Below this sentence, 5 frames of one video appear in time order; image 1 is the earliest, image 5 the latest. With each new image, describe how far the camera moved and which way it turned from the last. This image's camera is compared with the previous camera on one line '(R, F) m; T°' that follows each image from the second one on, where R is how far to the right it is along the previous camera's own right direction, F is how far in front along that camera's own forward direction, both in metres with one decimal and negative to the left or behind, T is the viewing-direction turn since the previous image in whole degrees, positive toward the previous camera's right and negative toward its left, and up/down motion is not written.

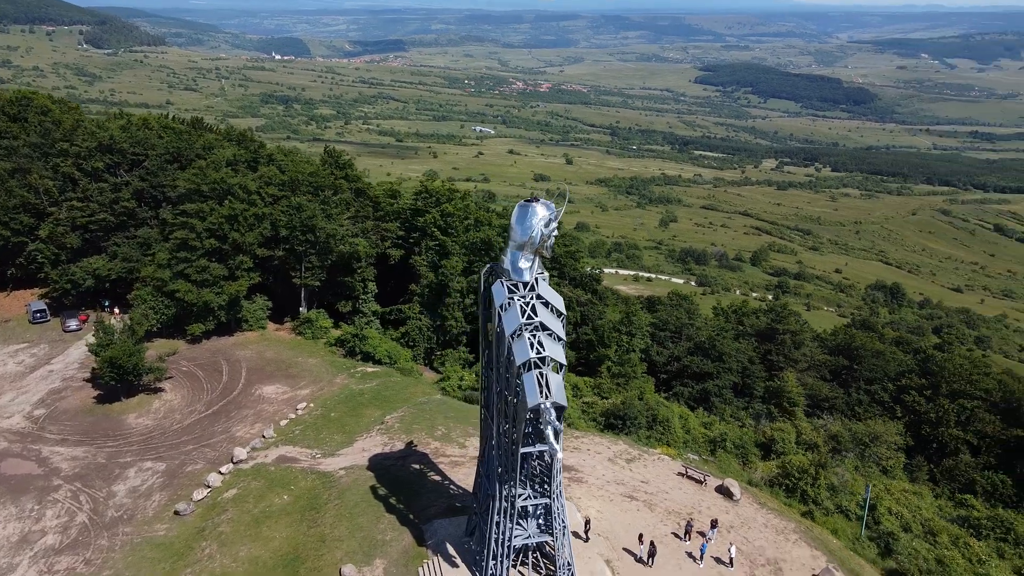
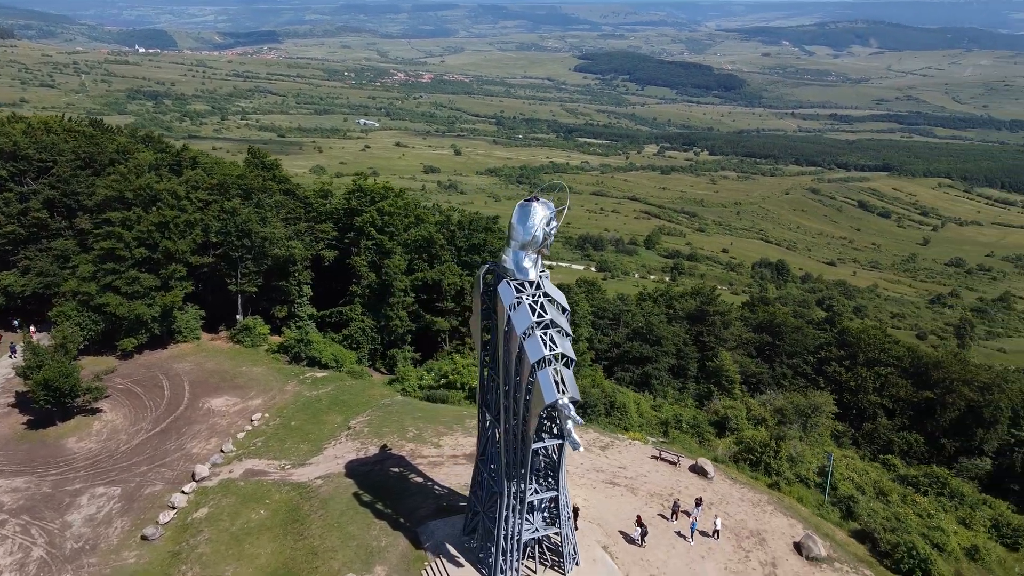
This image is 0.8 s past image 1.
(-2.5, 0.0) m; +8°
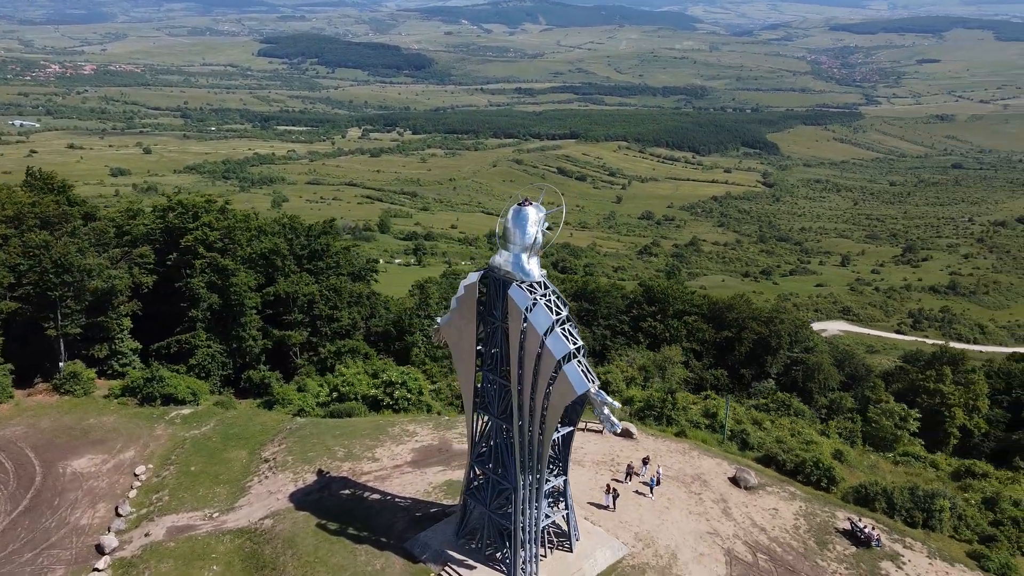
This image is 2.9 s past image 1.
(-6.3, +0.5) m; +20°
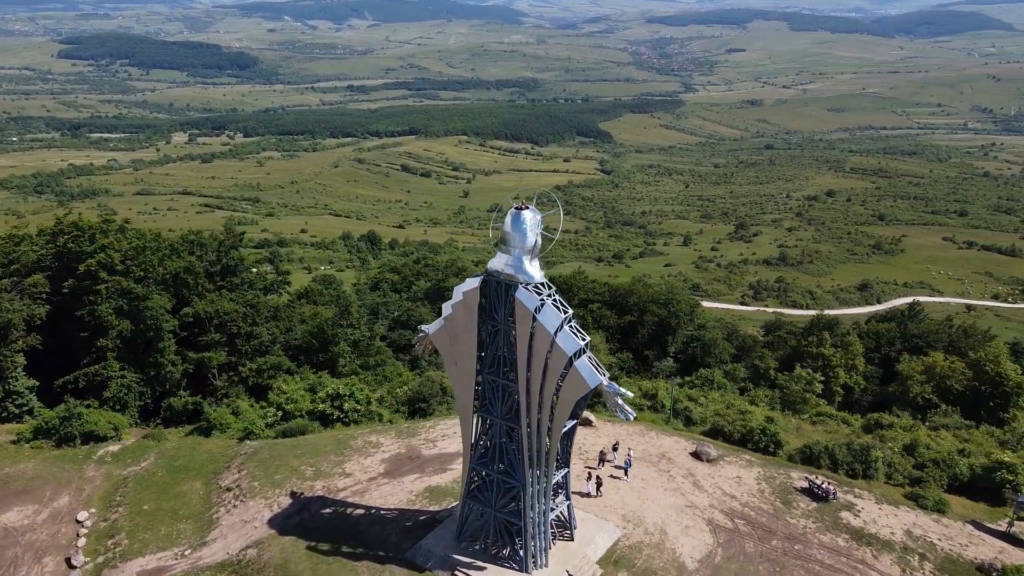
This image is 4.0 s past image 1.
(-3.6, -0.1) m; +11°
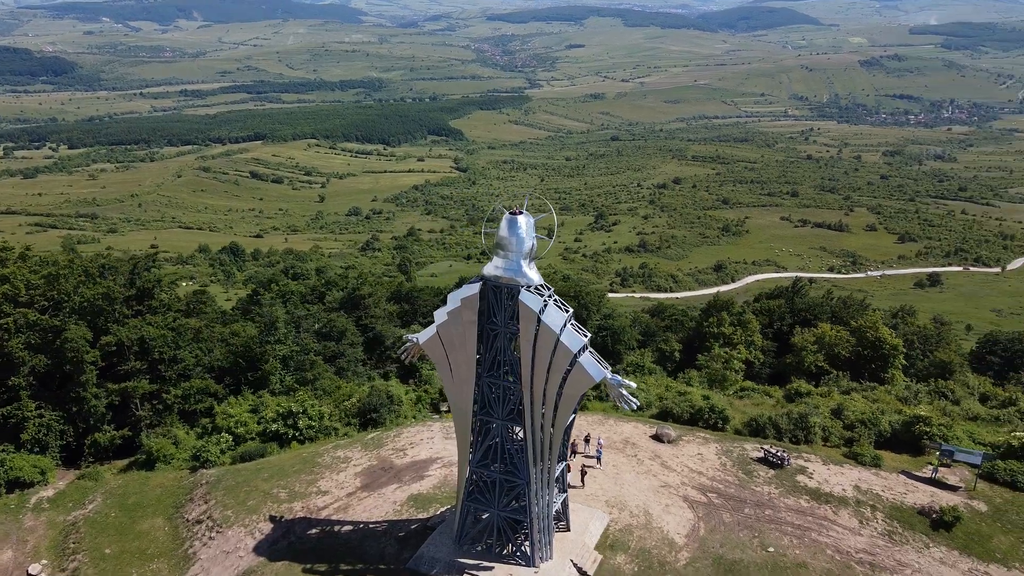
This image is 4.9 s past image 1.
(-3.3, -0.2) m; +10°
